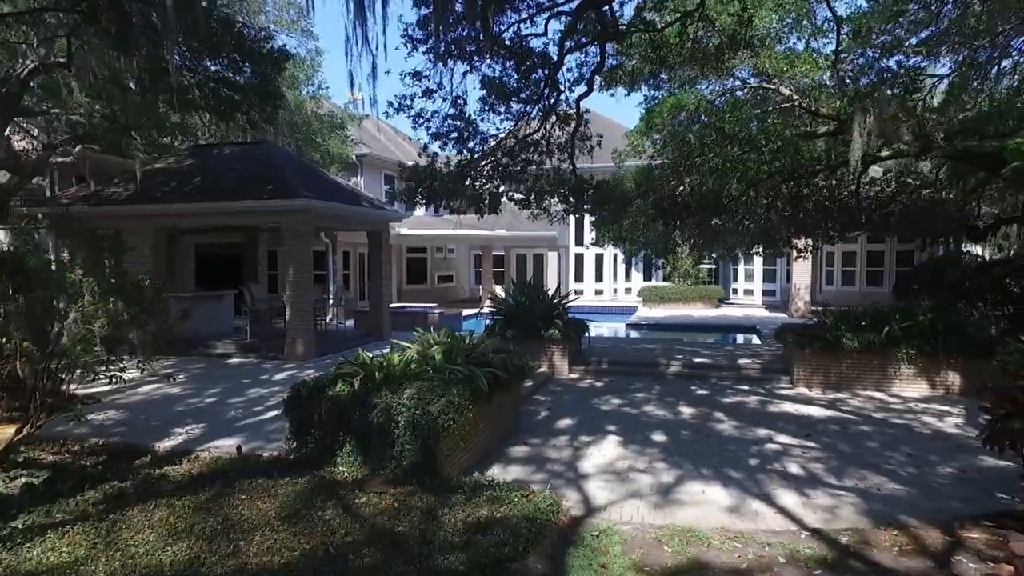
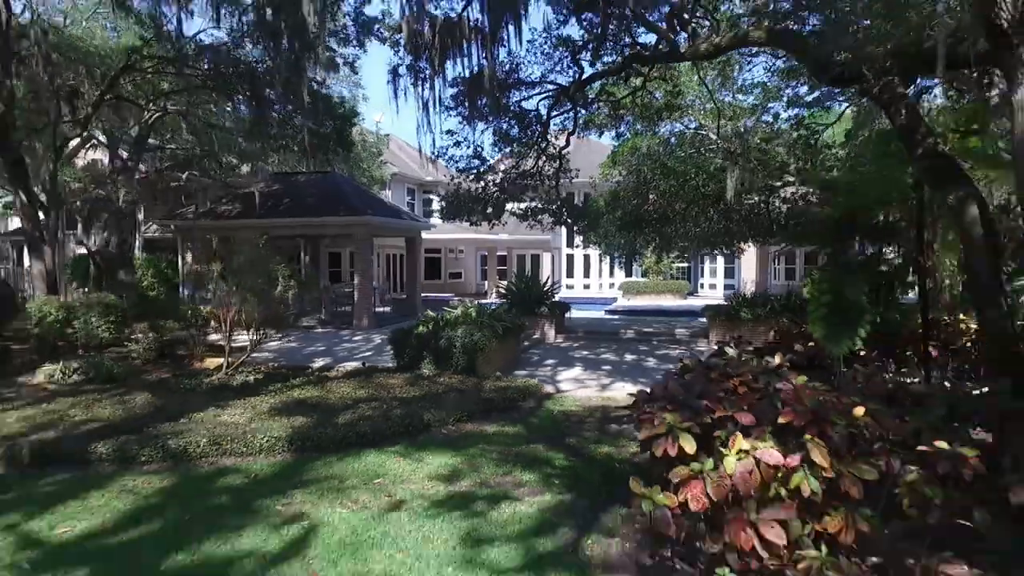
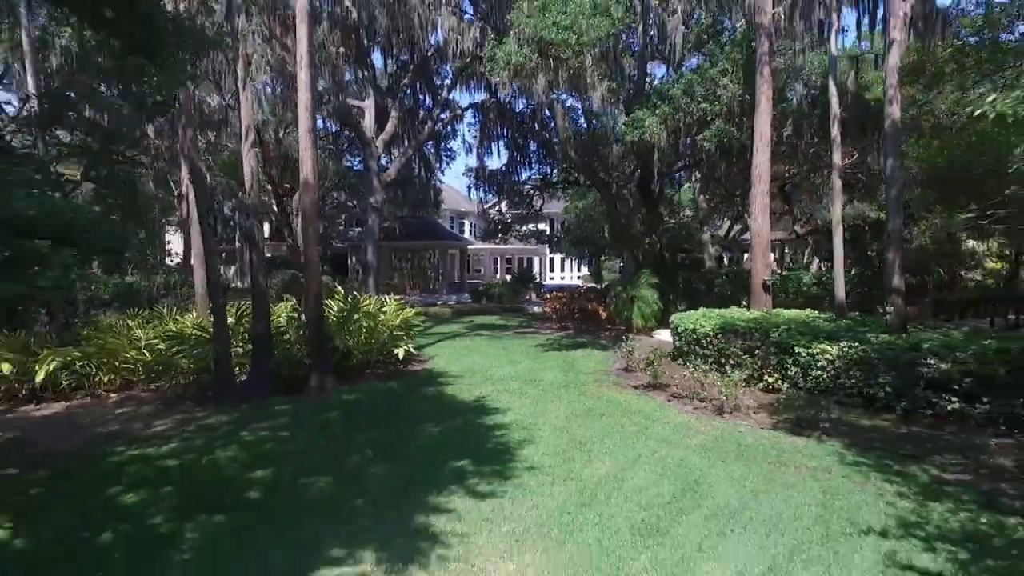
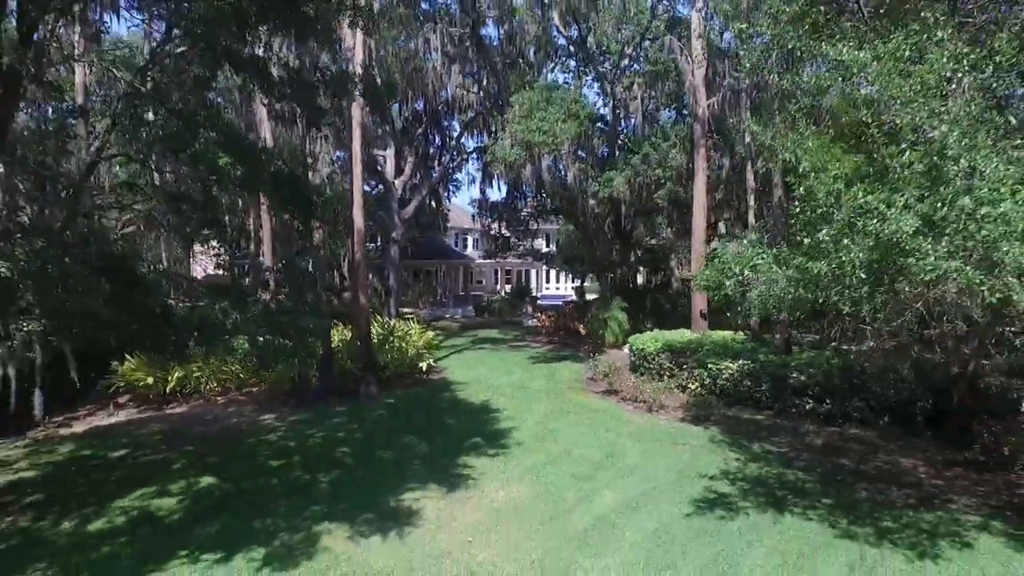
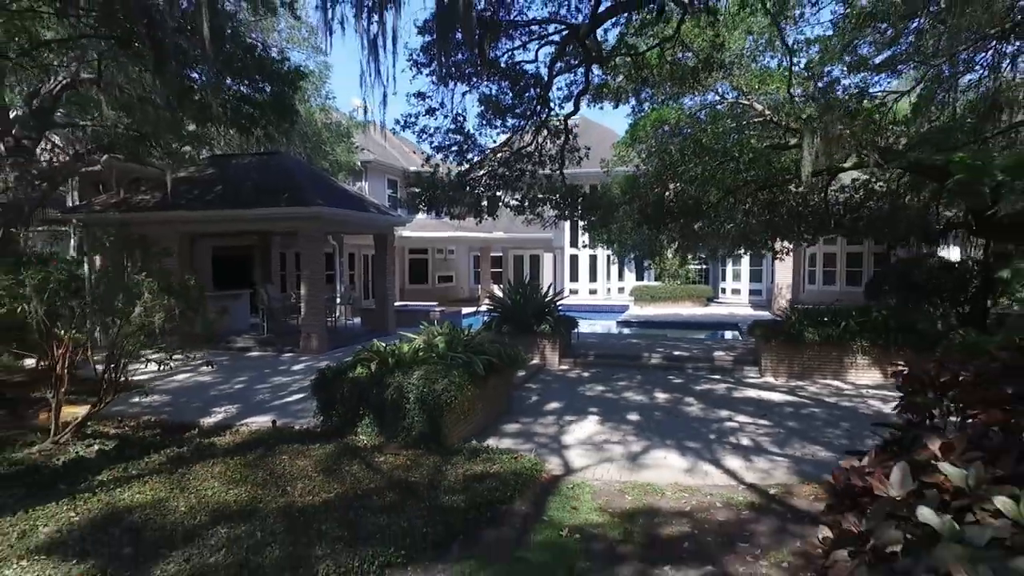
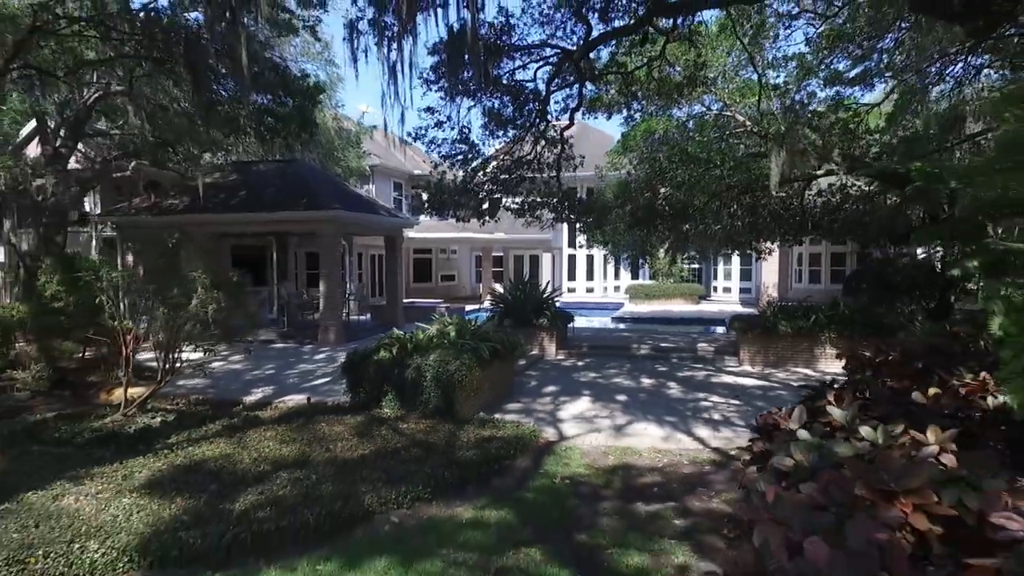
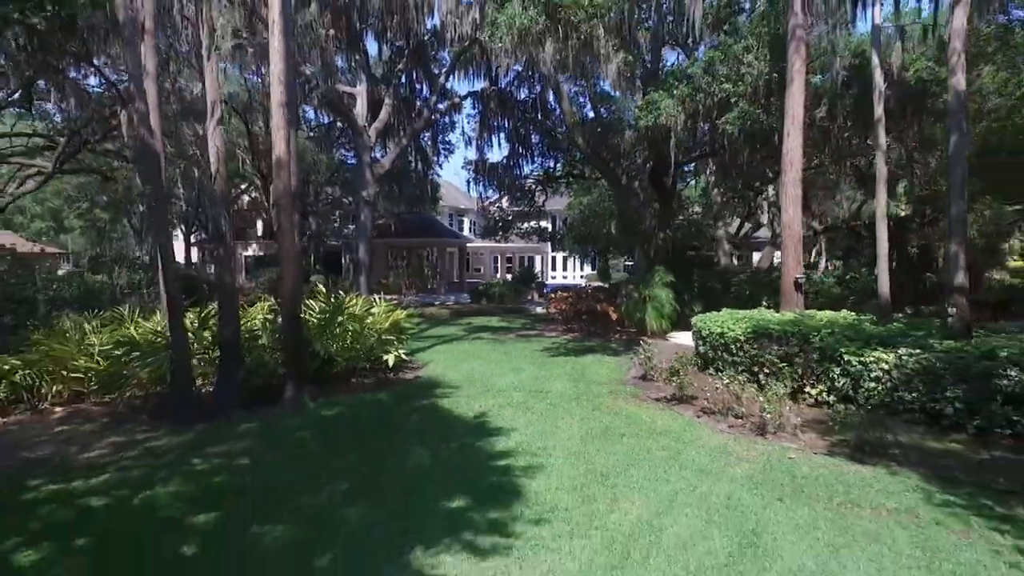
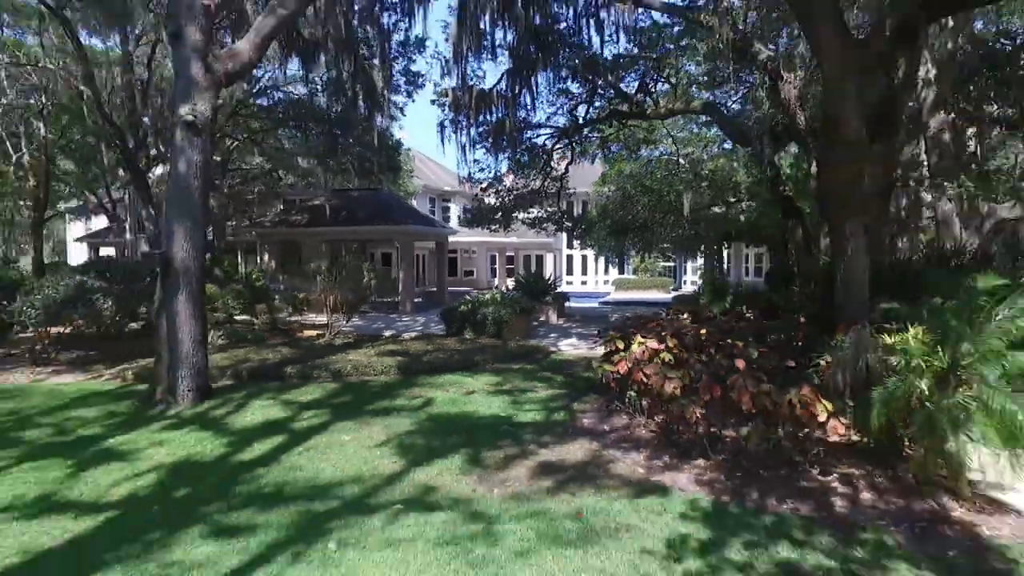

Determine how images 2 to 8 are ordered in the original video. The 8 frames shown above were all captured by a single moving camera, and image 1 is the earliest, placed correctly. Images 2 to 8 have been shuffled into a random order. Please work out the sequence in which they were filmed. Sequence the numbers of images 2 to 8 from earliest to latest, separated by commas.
5, 6, 2, 8, 7, 3, 4
